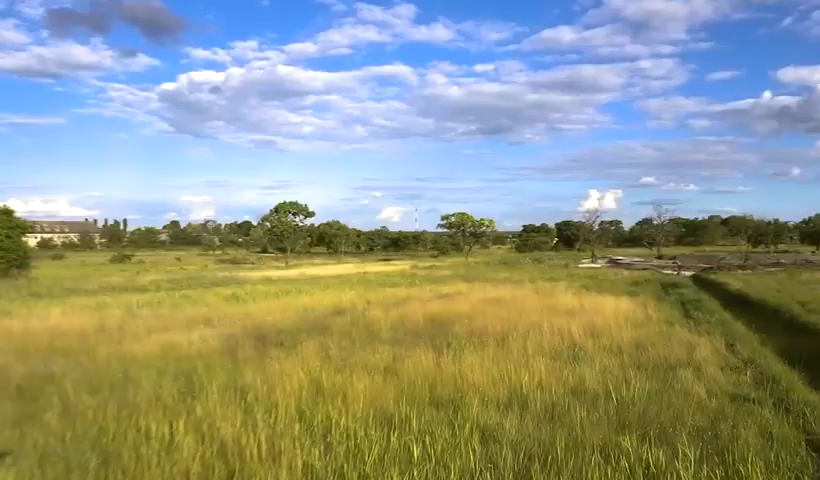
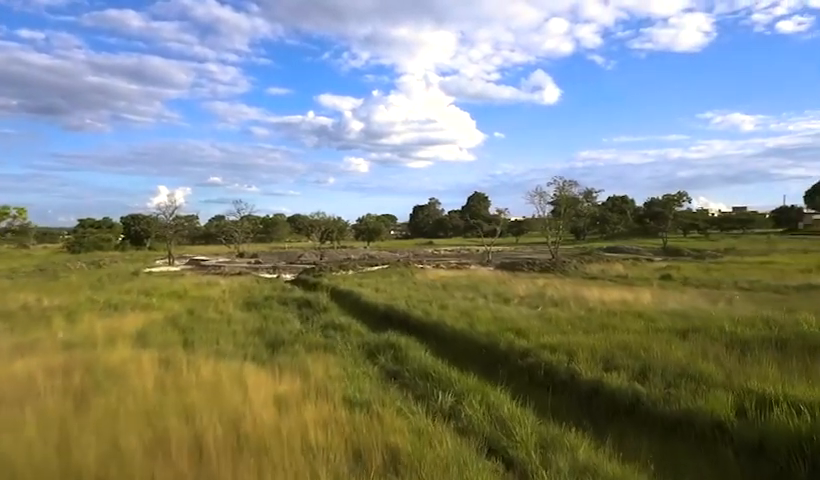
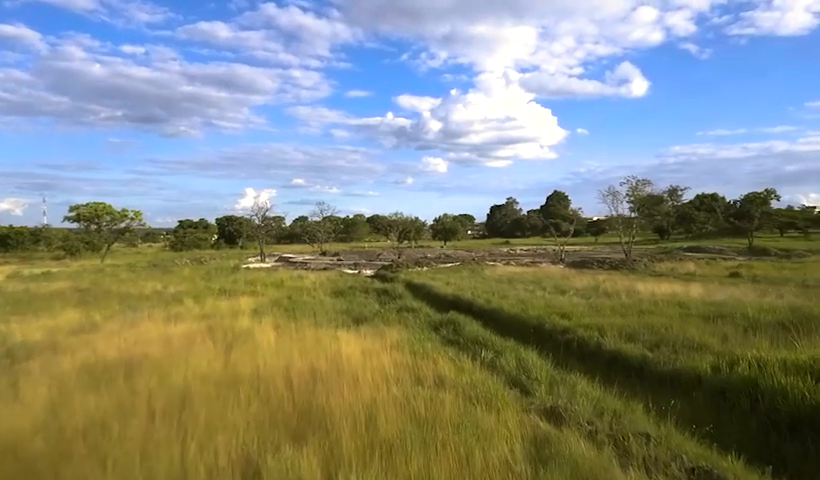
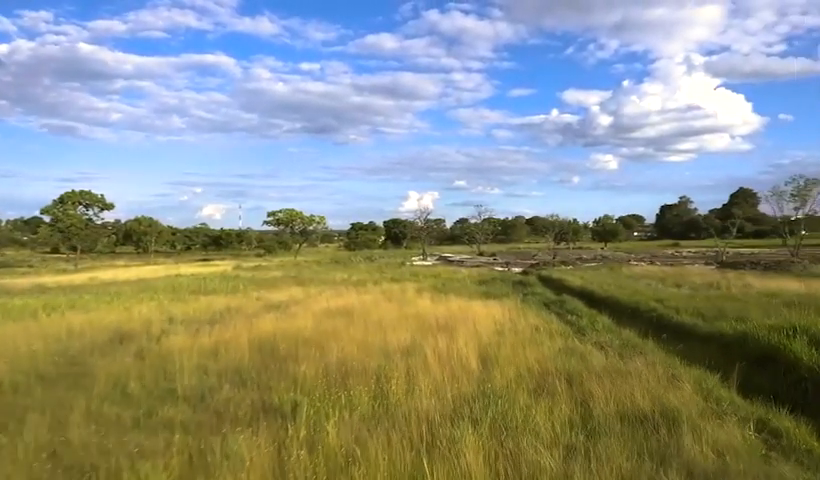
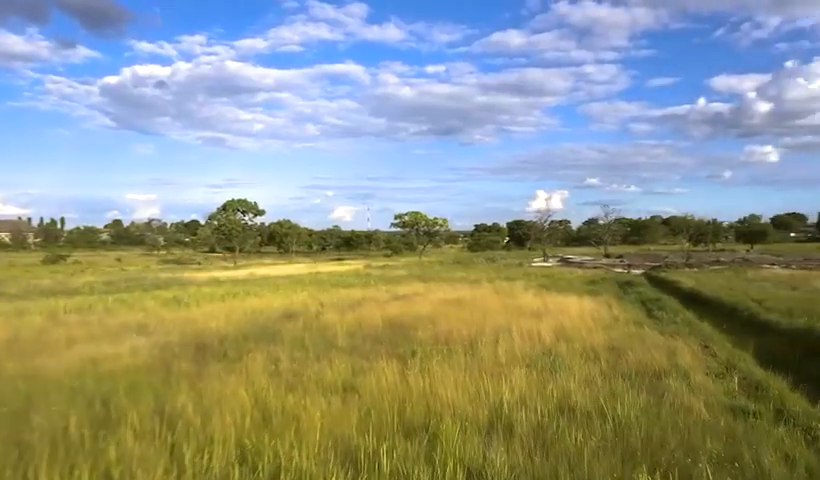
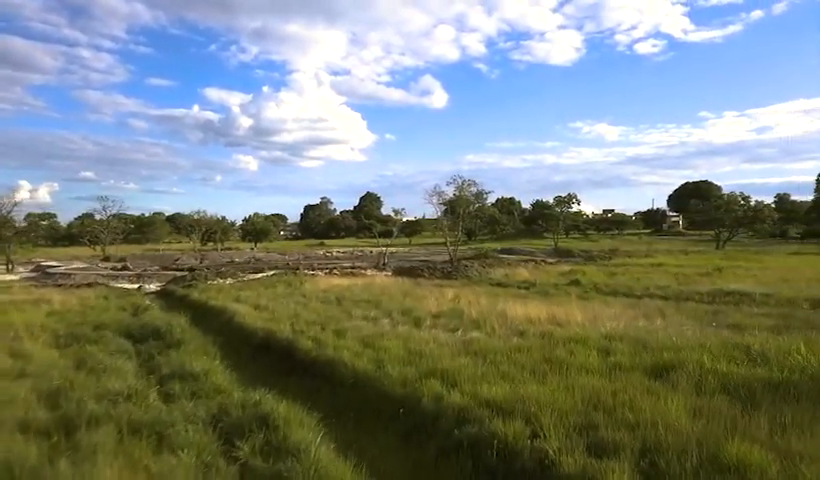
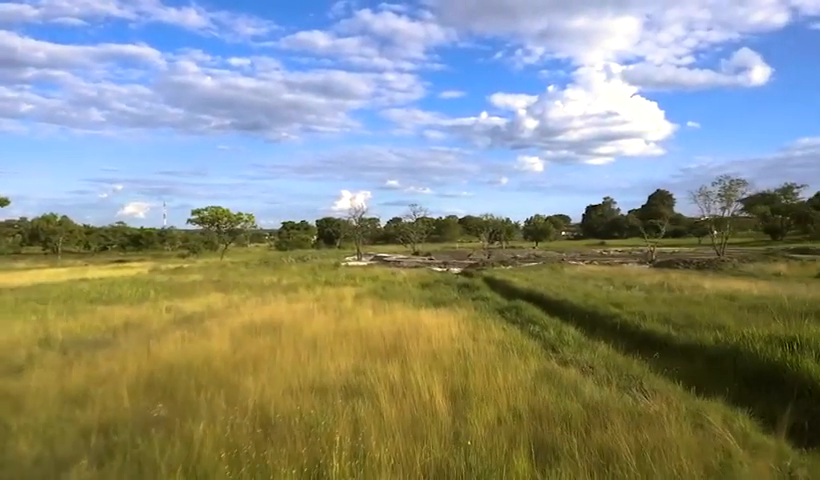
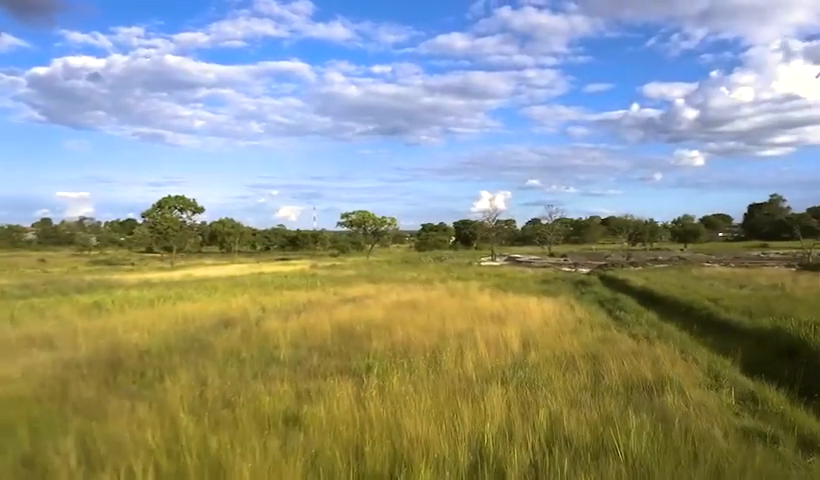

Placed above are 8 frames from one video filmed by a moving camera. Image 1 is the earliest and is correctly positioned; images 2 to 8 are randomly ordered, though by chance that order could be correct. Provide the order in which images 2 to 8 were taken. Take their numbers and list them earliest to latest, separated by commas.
5, 8, 4, 7, 3, 2, 6
